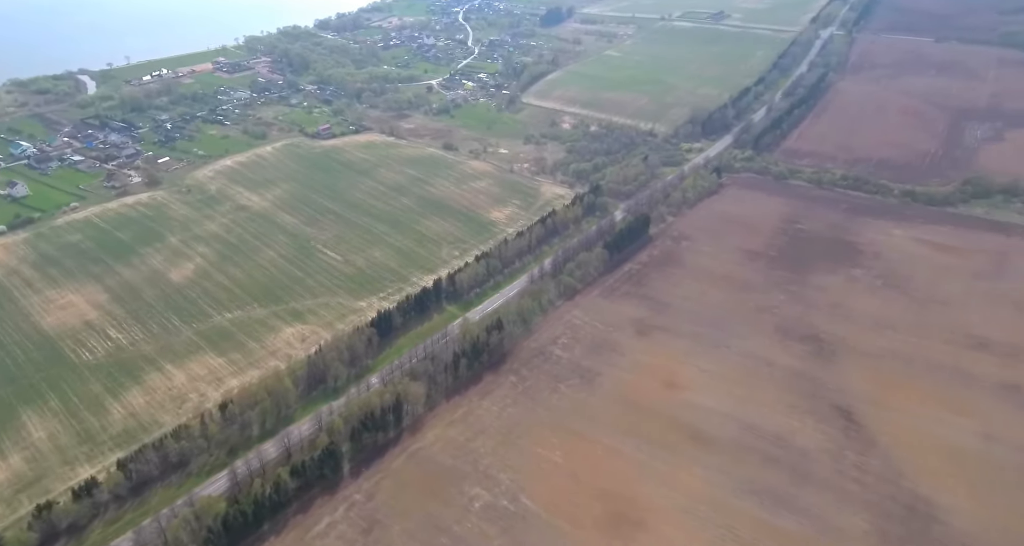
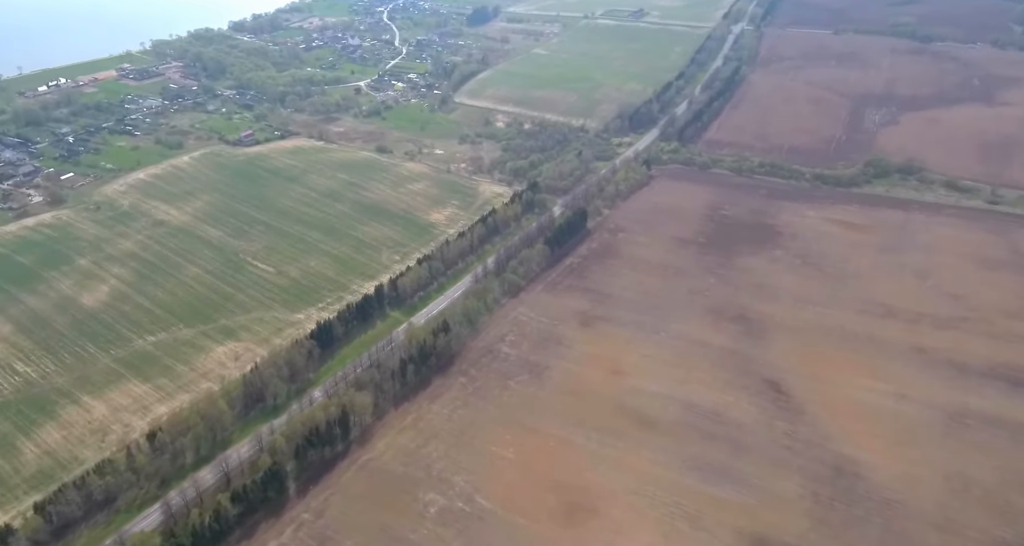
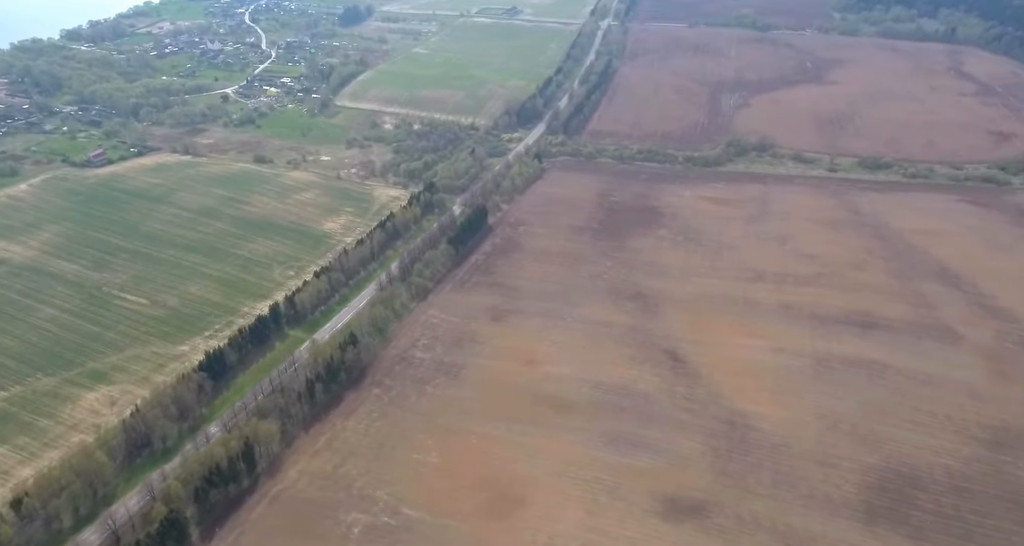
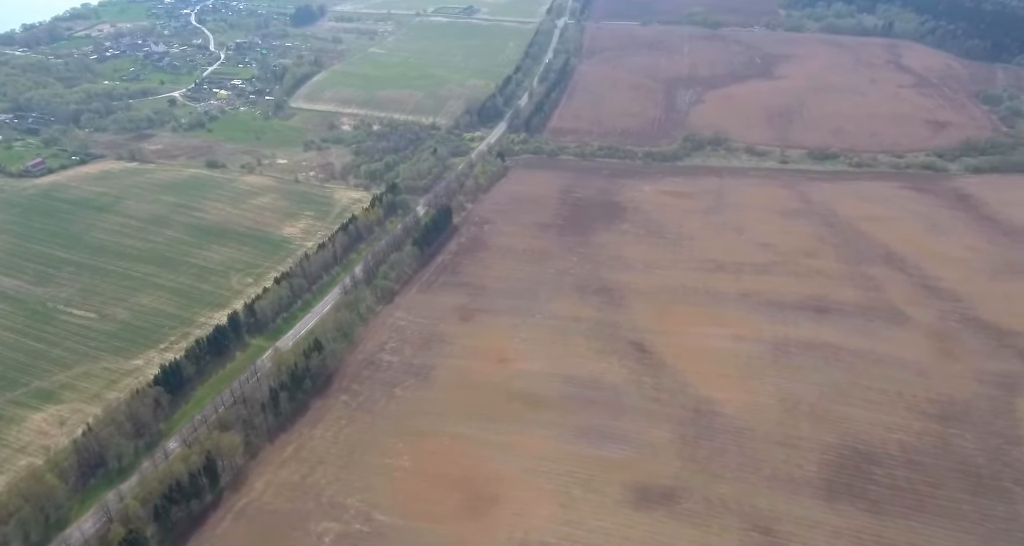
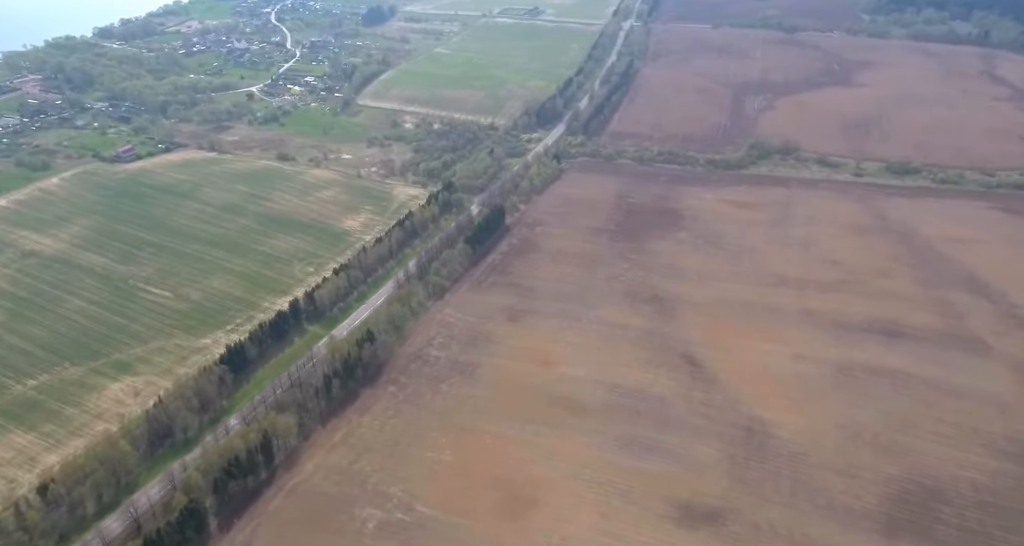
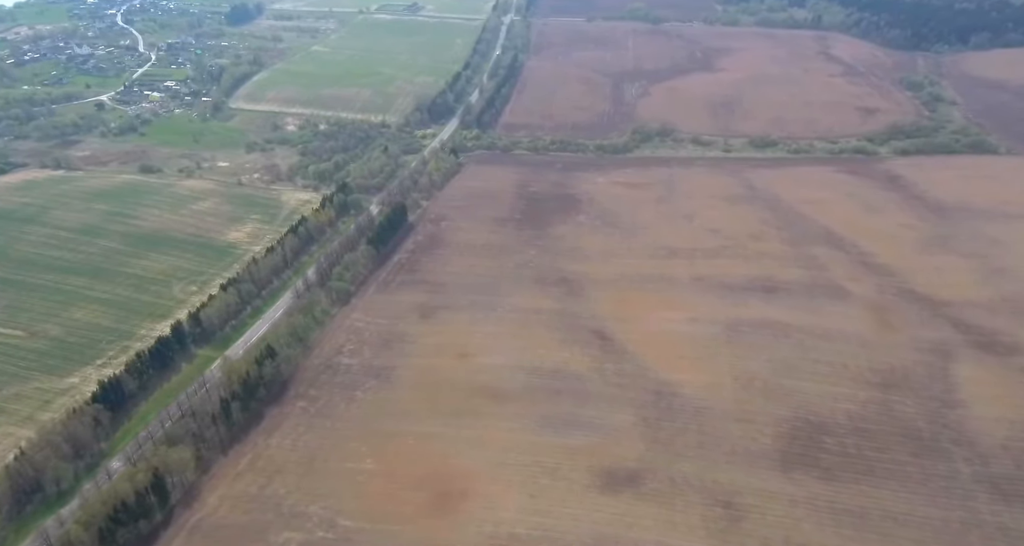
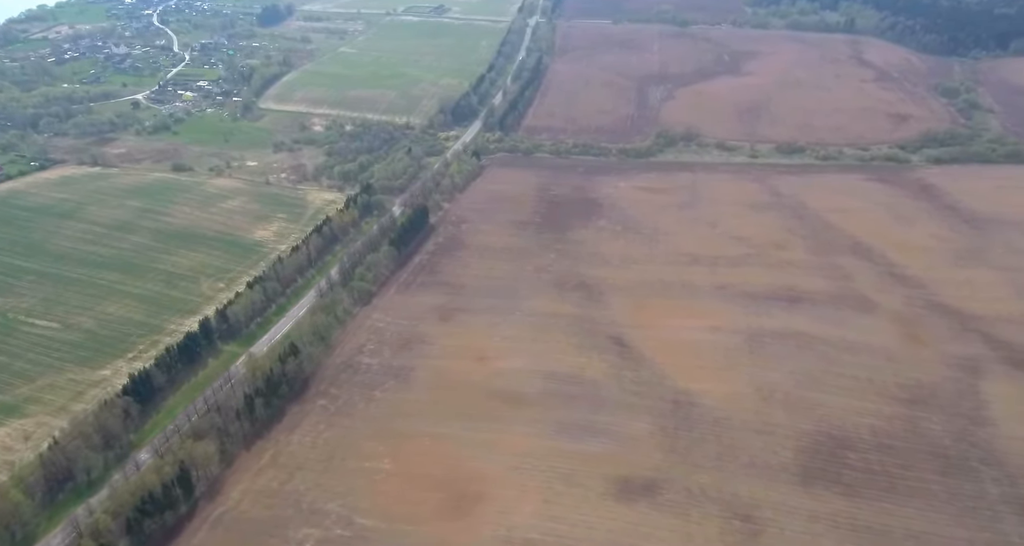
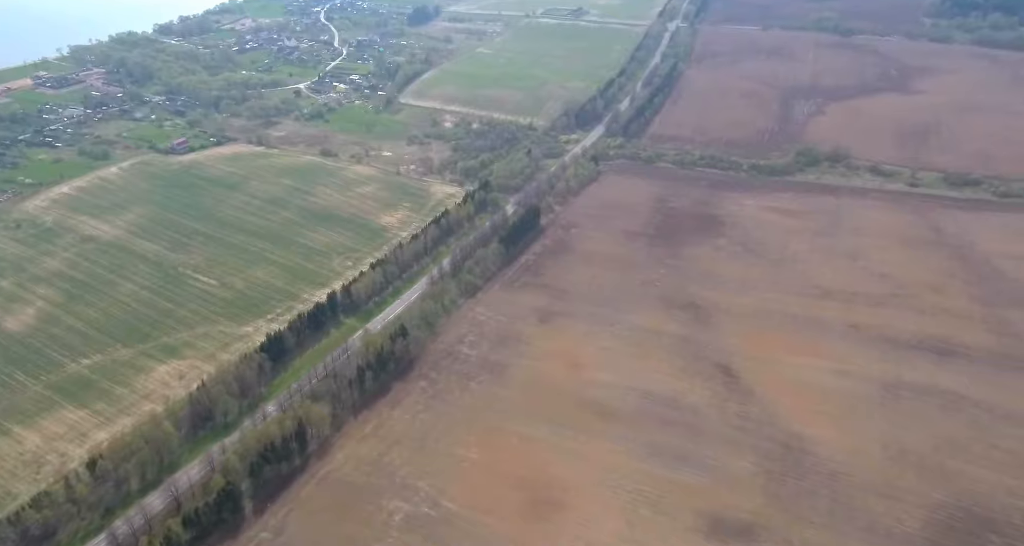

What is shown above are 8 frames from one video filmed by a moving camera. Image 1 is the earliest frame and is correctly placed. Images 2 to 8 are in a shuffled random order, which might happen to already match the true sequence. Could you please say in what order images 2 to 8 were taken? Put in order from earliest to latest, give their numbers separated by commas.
2, 8, 5, 3, 4, 7, 6
